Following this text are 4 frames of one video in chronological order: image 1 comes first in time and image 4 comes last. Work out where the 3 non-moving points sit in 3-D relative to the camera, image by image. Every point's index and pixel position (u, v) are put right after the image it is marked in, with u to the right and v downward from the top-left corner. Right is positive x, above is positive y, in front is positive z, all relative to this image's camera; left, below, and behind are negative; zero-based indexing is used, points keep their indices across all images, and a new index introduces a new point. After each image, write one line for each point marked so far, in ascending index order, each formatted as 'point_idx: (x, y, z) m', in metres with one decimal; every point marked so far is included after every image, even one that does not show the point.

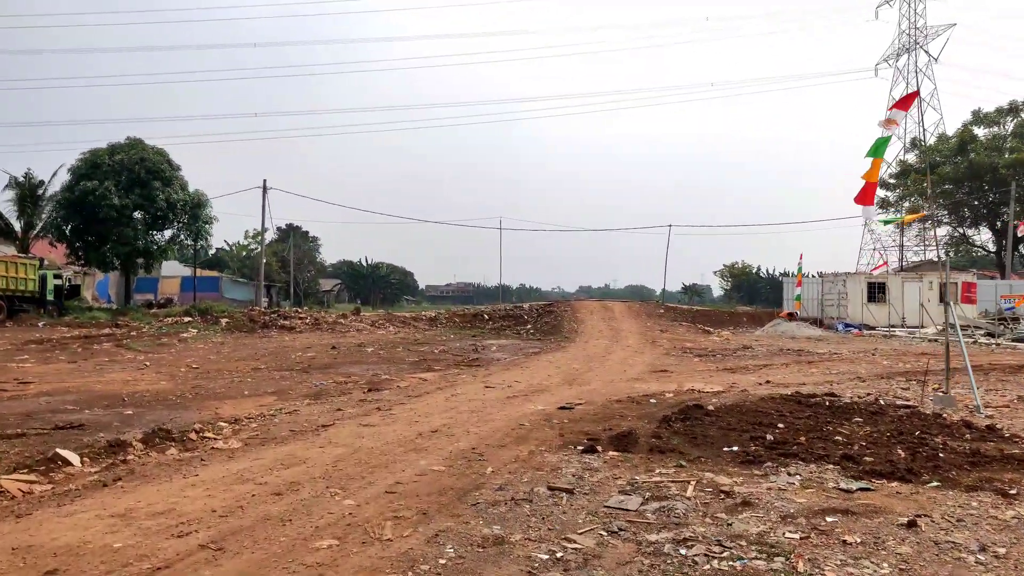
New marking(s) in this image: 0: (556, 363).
0: (+0.8, -1.4, +14.0) m
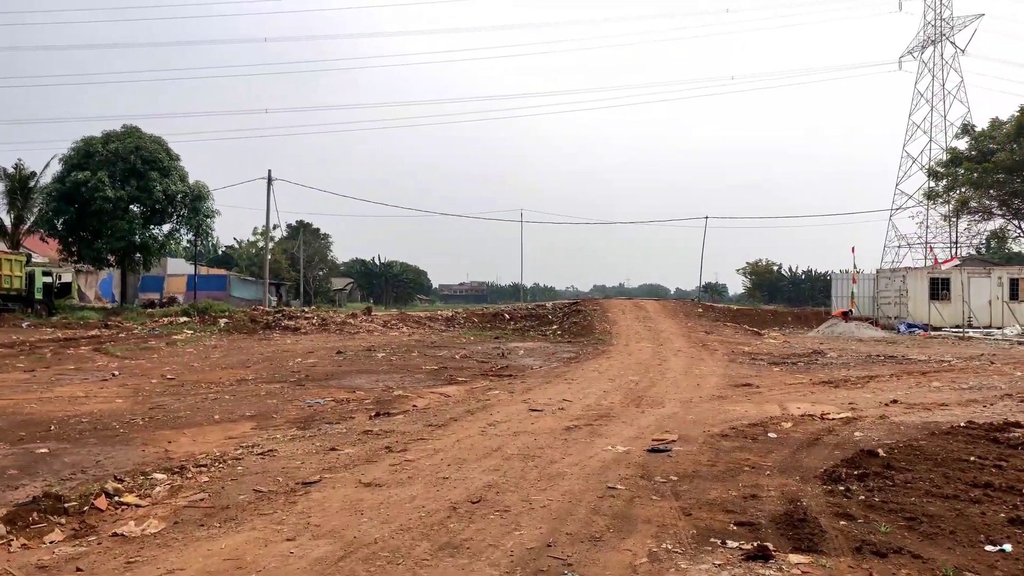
0: (+1.4, -1.3, +11.5) m
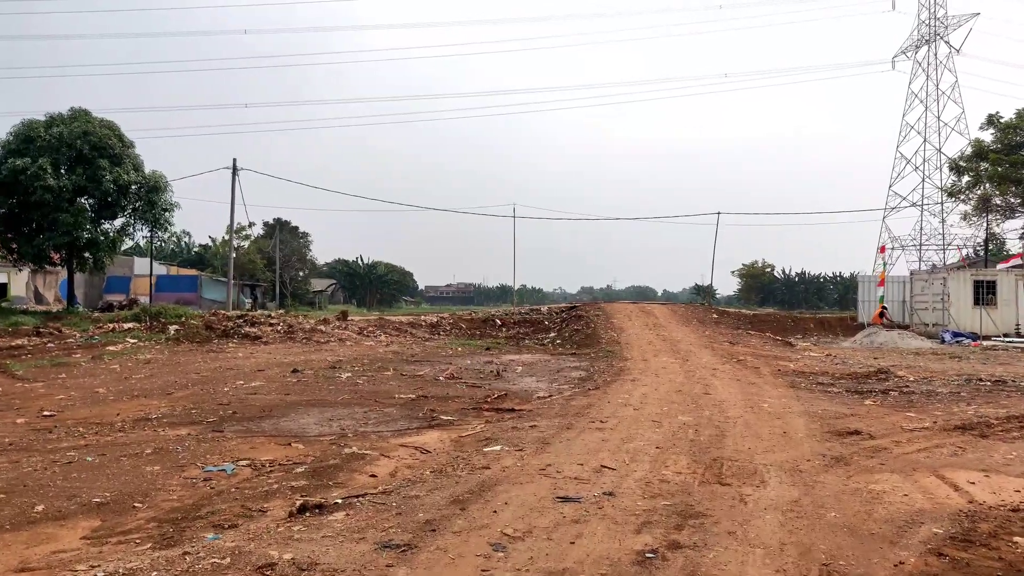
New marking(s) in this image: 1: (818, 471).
0: (+1.5, -1.3, +8.5) m
1: (+2.2, -1.3, +5.6) m
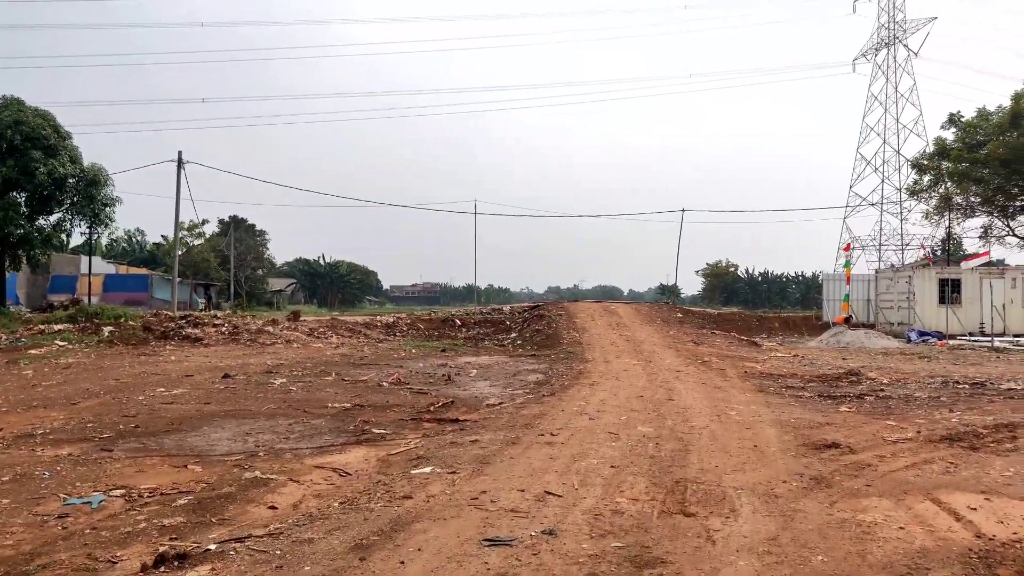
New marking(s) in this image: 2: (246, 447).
0: (+0.9, -1.3, +7.6) m
1: (+1.8, -1.3, +4.8) m
2: (-2.3, -1.4, +6.7) m
